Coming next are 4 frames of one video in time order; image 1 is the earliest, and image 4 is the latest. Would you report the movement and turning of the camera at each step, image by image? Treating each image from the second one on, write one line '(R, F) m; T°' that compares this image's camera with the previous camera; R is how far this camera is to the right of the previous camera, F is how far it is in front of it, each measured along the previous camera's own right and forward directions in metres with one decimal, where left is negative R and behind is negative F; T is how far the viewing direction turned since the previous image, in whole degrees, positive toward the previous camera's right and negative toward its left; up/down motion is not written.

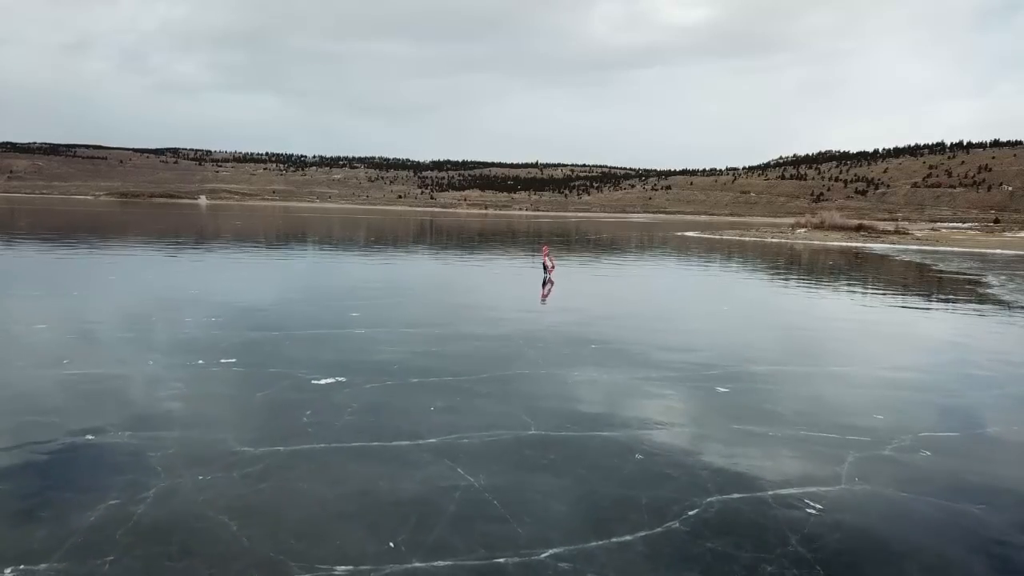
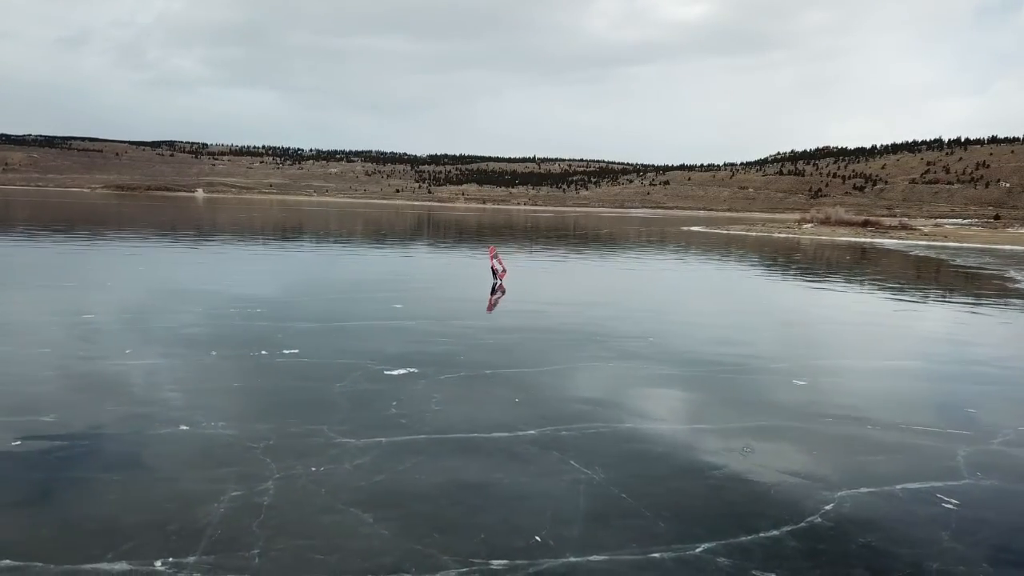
(-1.0, +0.2) m; 0°
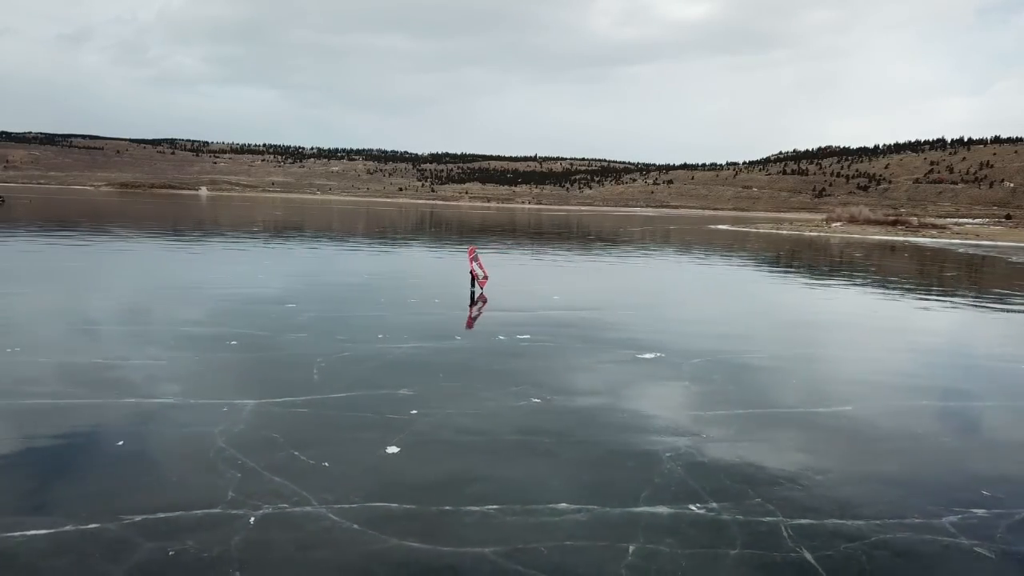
(-0.9, +0.8) m; 0°
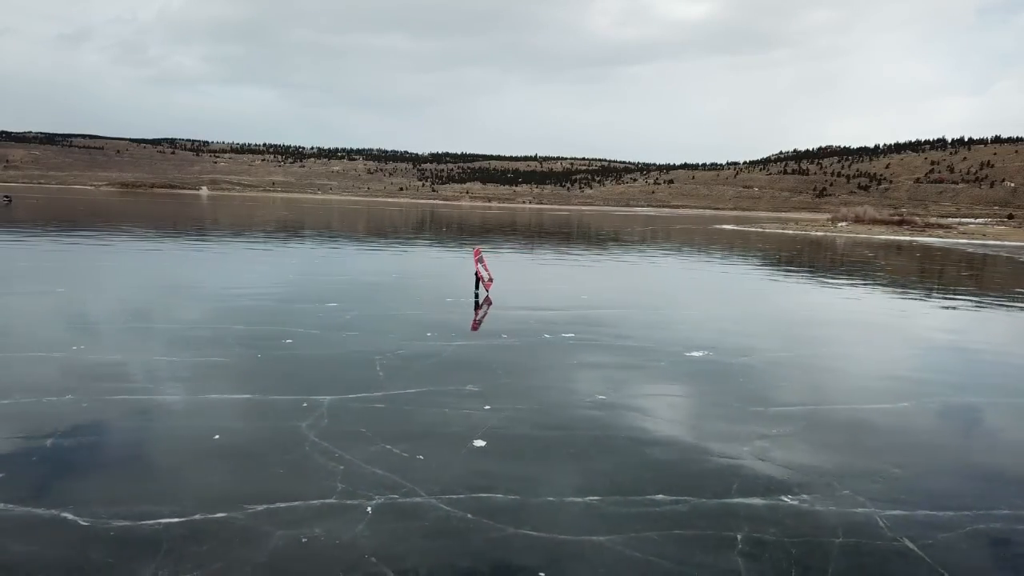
(-1.2, -0.3) m; 0°
